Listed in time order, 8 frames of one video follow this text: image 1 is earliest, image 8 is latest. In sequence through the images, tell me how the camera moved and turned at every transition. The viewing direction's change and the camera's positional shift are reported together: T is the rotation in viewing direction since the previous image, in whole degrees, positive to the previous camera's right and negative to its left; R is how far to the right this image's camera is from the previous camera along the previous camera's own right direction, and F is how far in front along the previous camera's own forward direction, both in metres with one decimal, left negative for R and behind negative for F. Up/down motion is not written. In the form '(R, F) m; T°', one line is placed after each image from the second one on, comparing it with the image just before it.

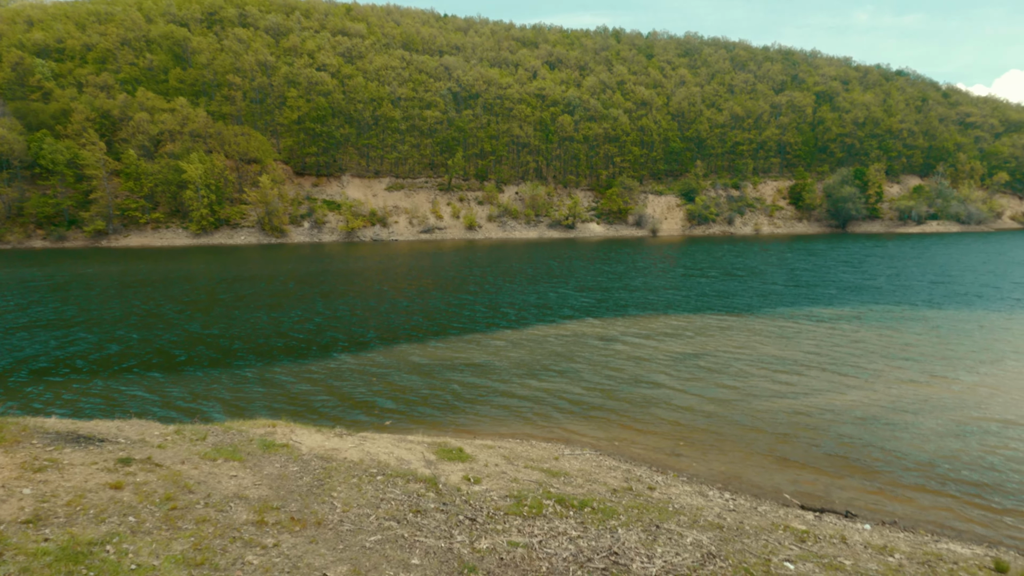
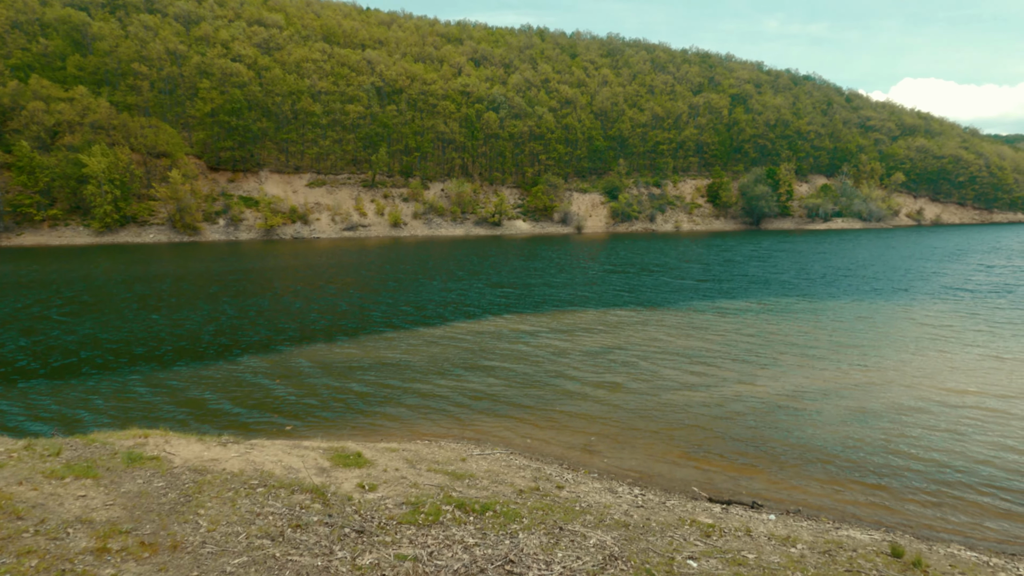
(-3.0, +0.8) m; +7°
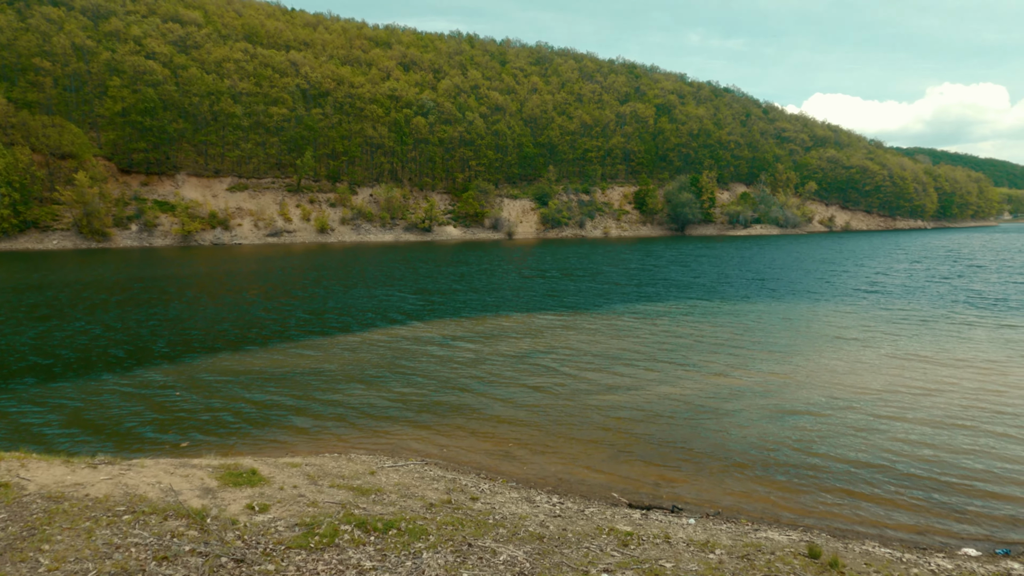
(+0.8, +1.3) m; +6°
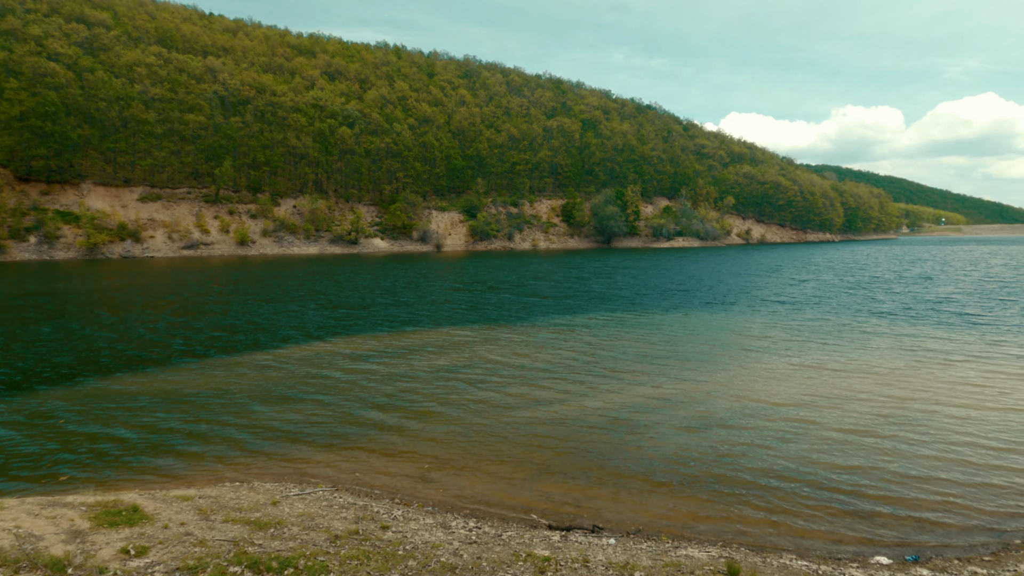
(+0.6, +1.0) m; +6°
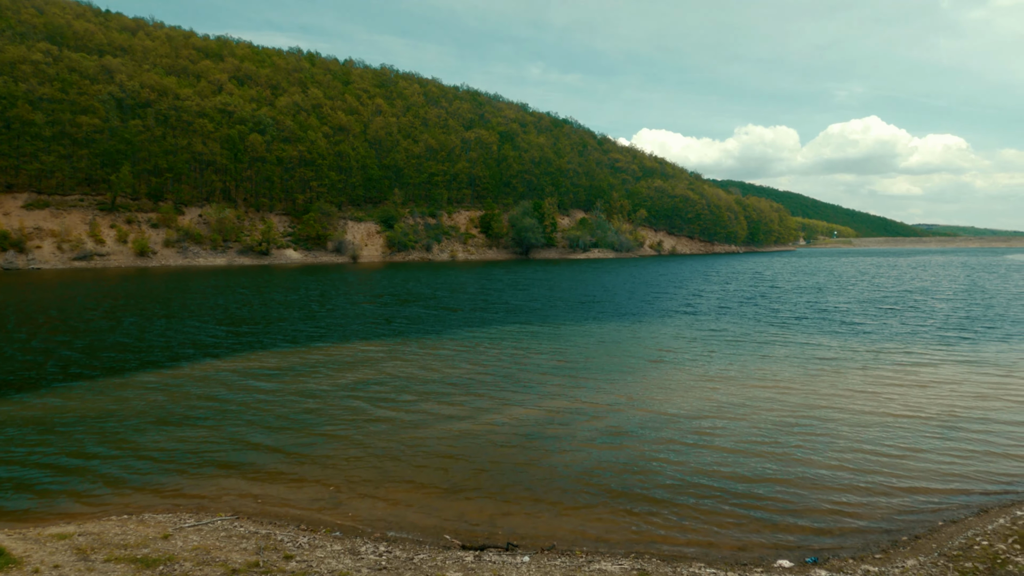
(+0.3, +0.4) m; +7°
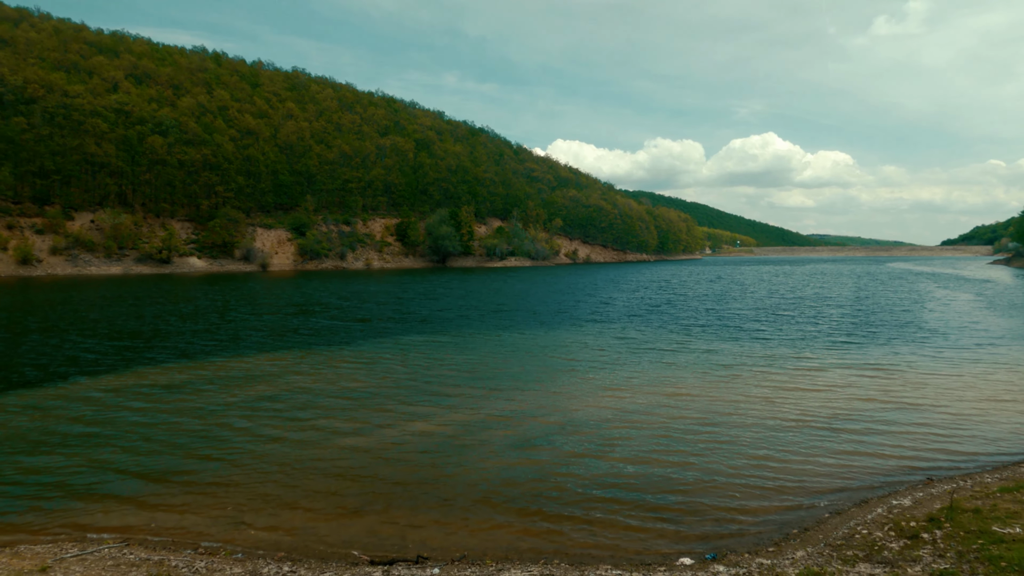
(+0.3, -0.1) m; +7°
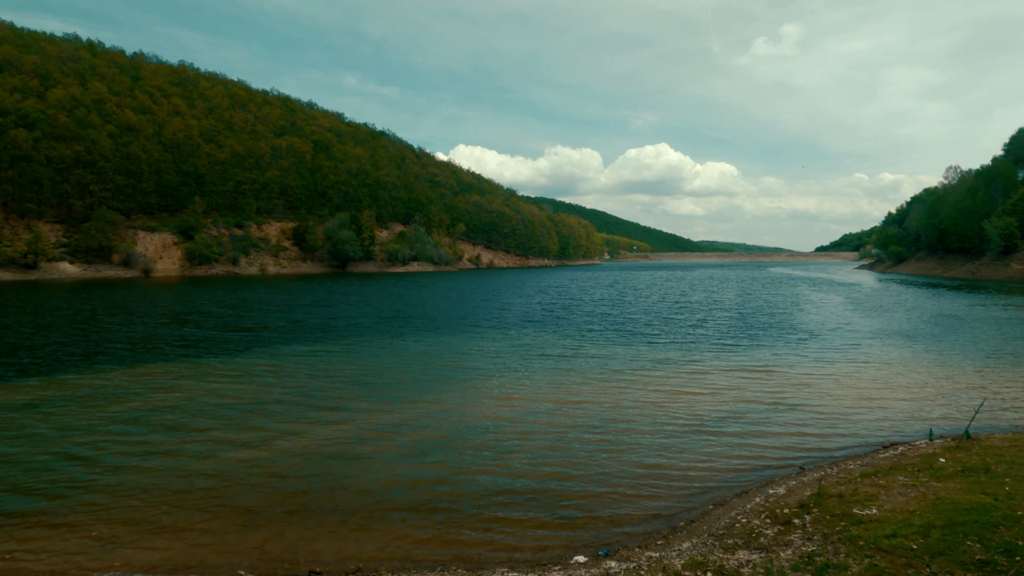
(+0.3, -0.1) m; +8°
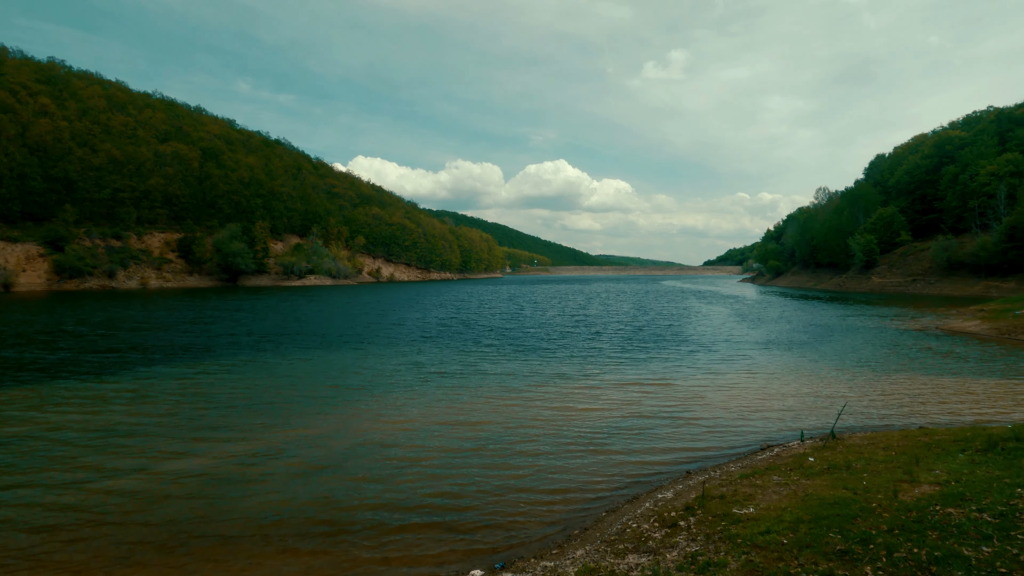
(+0.2, -0.2) m; +8°
